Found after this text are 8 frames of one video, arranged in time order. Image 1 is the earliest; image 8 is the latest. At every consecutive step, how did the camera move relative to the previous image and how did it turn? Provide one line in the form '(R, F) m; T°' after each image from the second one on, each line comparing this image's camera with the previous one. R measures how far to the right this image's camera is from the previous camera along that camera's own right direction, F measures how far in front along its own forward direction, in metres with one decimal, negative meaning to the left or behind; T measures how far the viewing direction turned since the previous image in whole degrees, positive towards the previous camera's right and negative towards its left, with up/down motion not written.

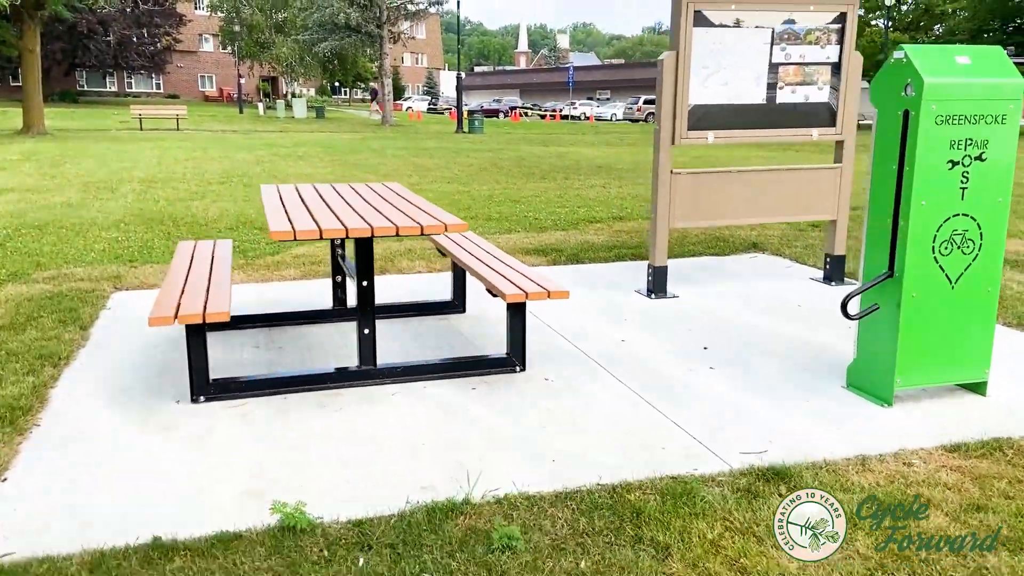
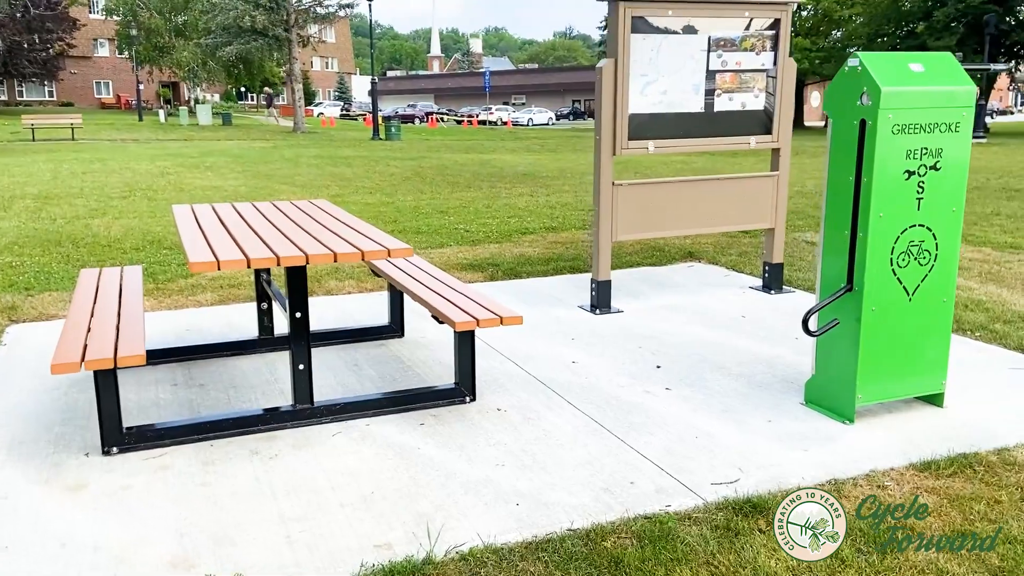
(-0.1, +0.3) m; +6°
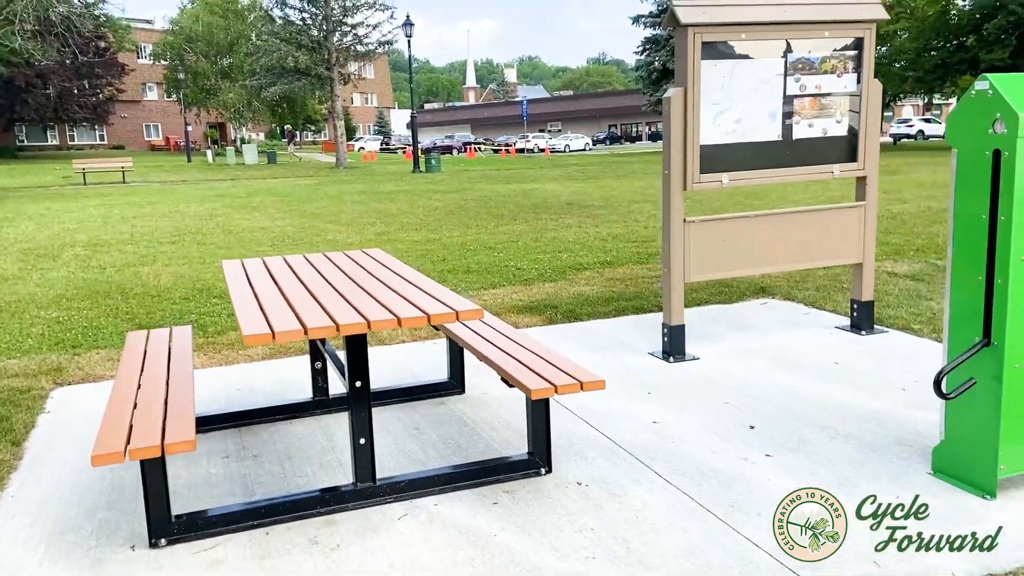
(-0.2, +0.4) m; -3°
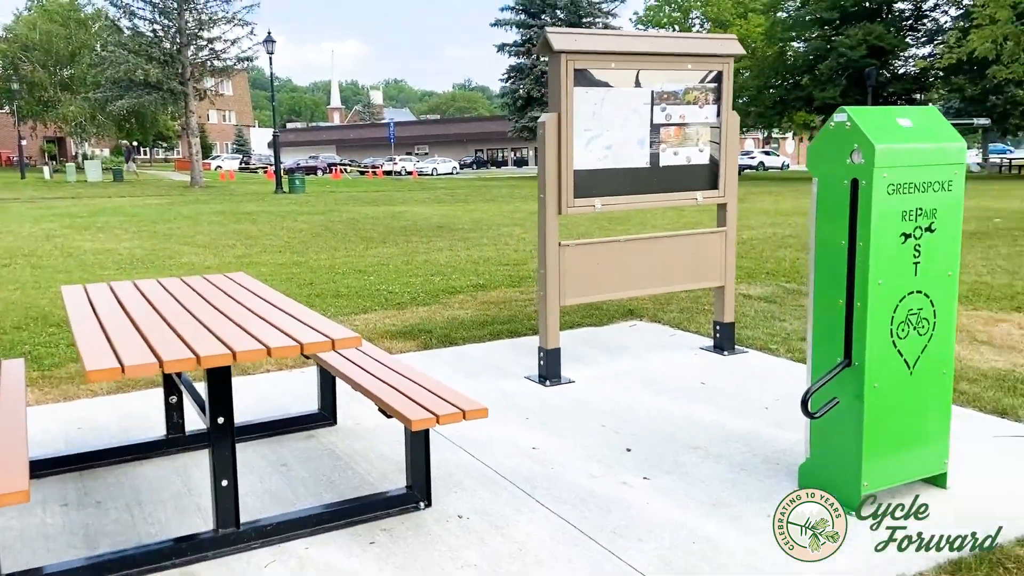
(0.0, +0.1) m; +9°
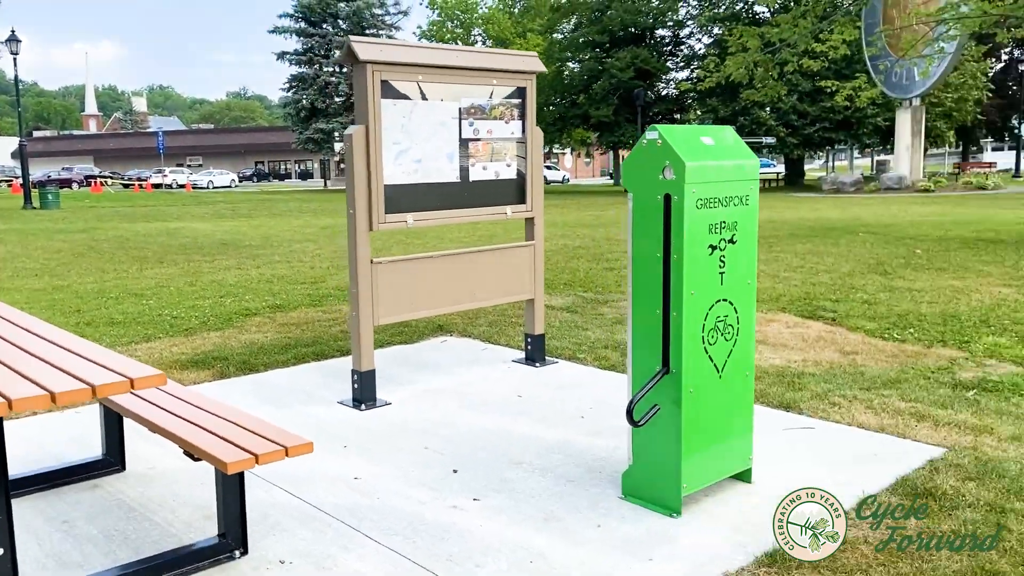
(-0.1, +0.1) m; +15°
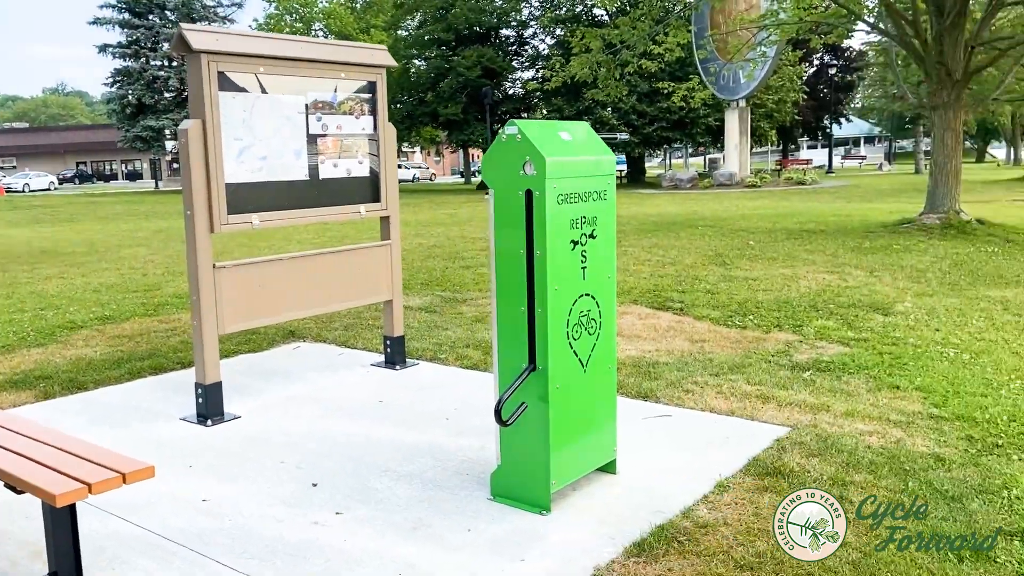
(0.0, +0.1) m; +10°
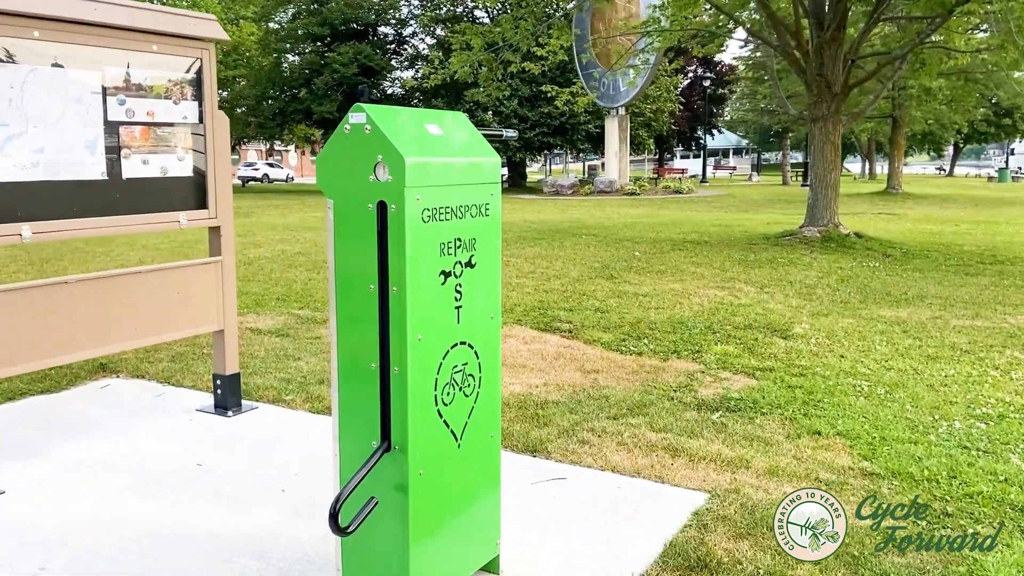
(+0.1, +0.9) m; +8°
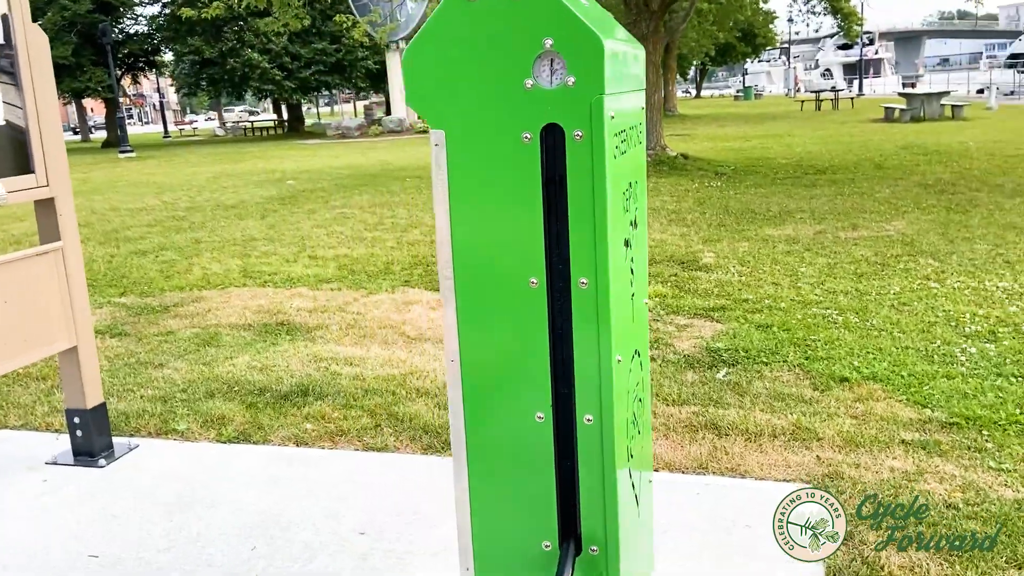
(-0.8, +1.2) m; +15°
